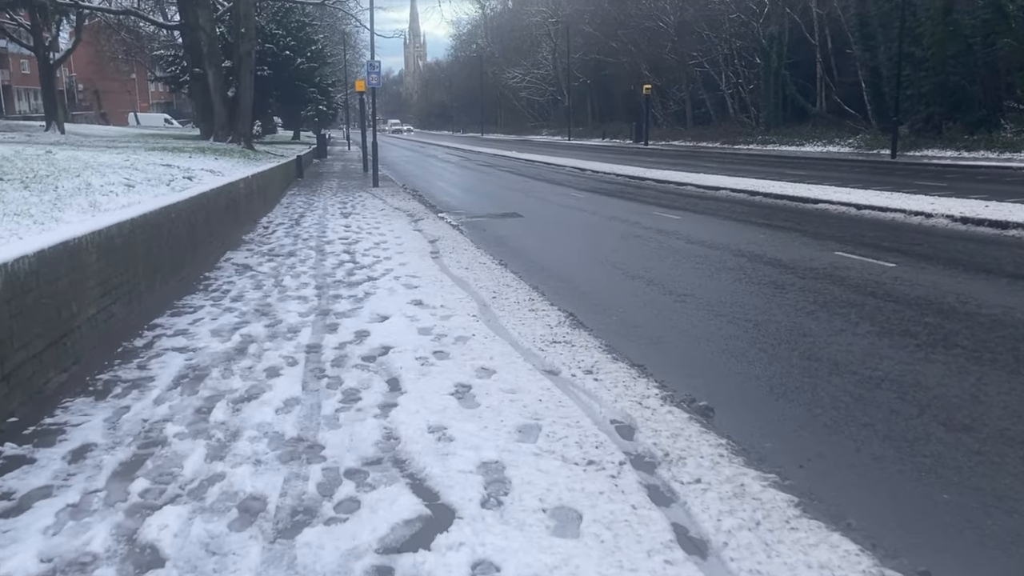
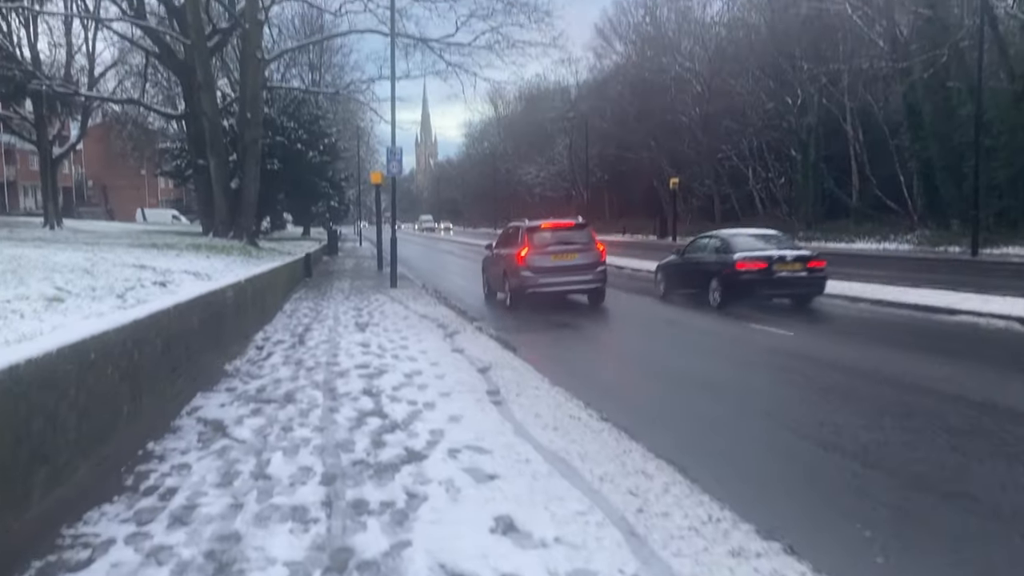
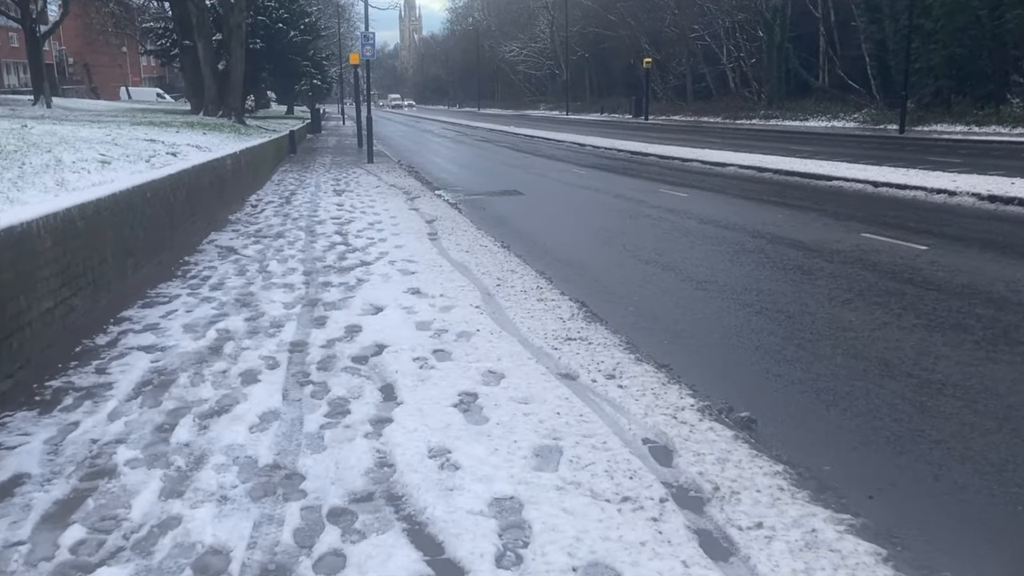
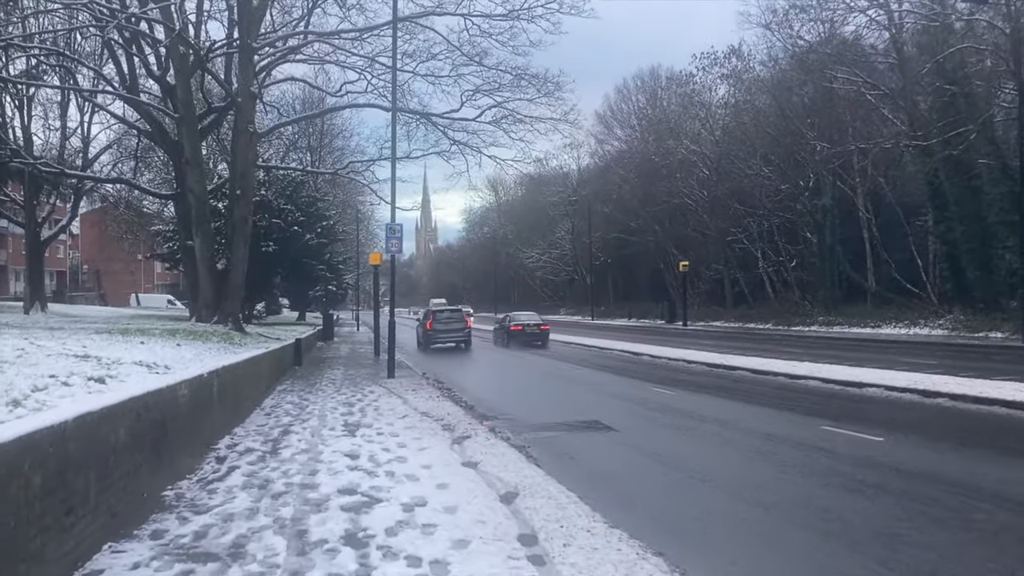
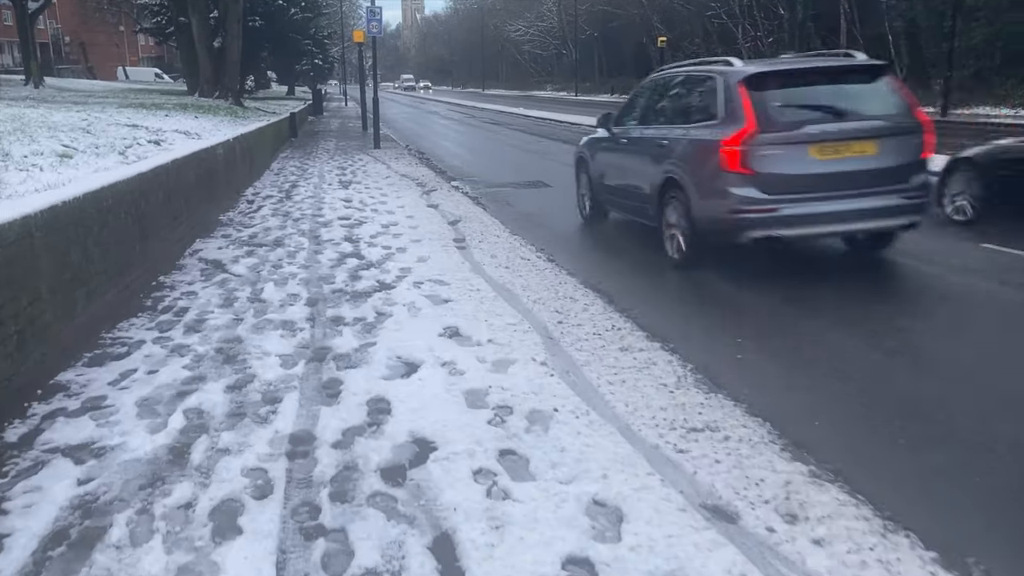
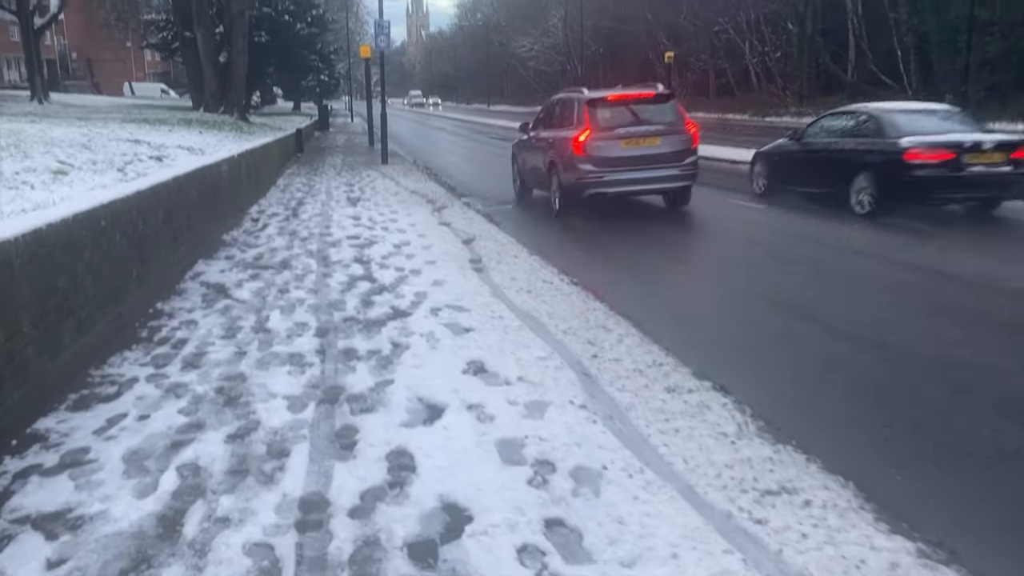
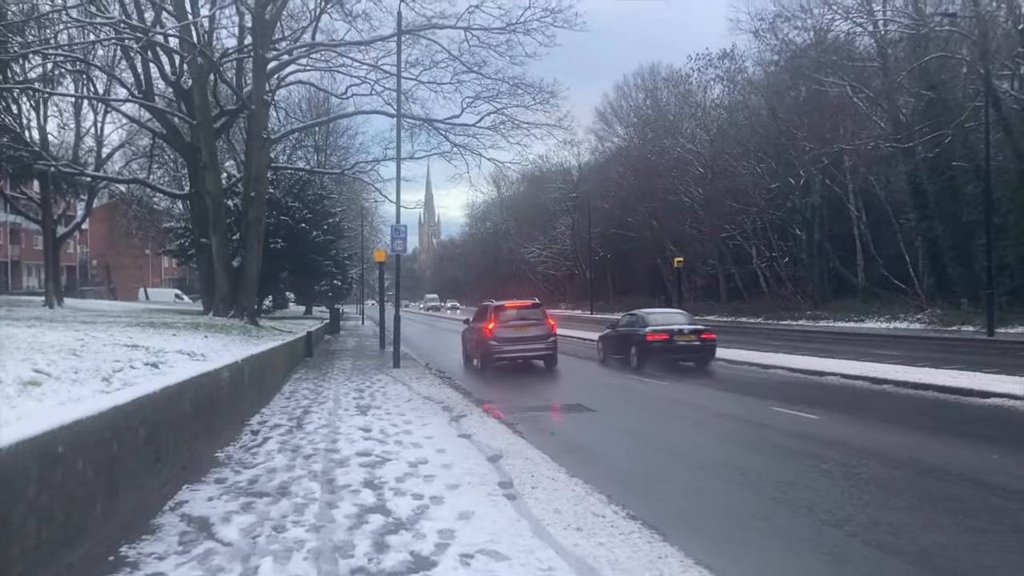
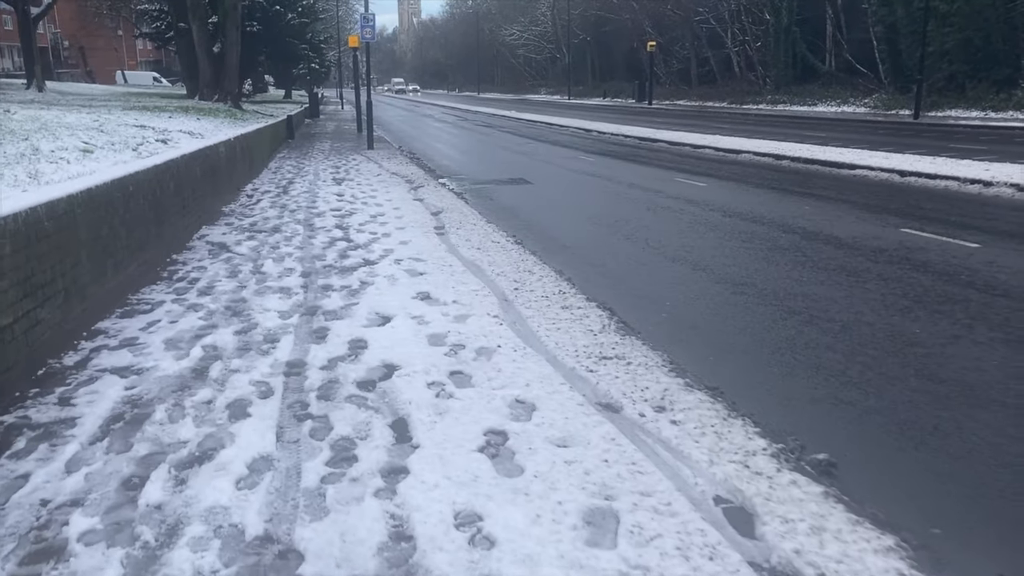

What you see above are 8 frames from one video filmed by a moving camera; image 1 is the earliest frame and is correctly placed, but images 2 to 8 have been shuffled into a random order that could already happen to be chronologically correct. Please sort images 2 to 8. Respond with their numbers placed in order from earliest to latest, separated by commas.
3, 8, 5, 6, 2, 7, 4
